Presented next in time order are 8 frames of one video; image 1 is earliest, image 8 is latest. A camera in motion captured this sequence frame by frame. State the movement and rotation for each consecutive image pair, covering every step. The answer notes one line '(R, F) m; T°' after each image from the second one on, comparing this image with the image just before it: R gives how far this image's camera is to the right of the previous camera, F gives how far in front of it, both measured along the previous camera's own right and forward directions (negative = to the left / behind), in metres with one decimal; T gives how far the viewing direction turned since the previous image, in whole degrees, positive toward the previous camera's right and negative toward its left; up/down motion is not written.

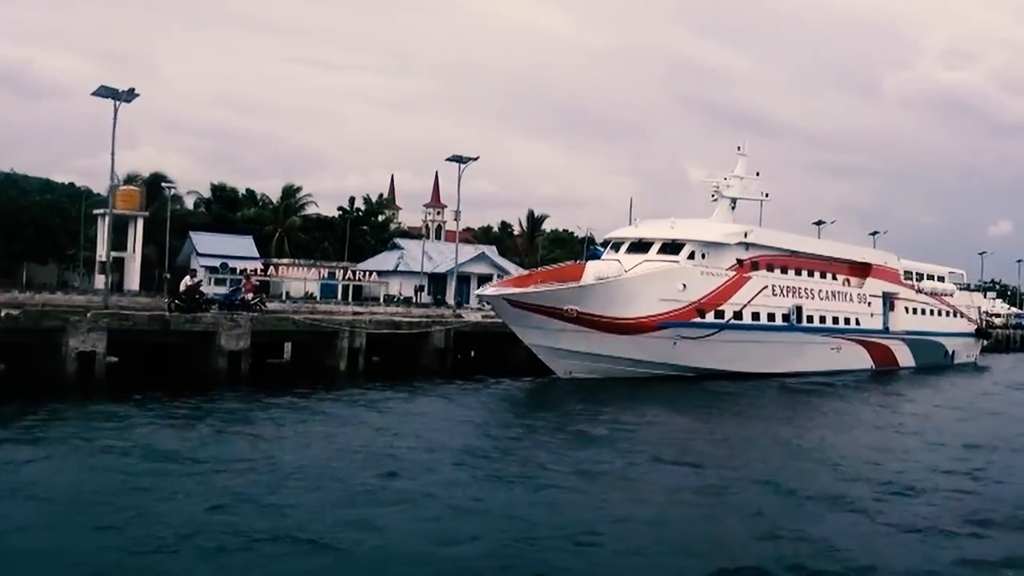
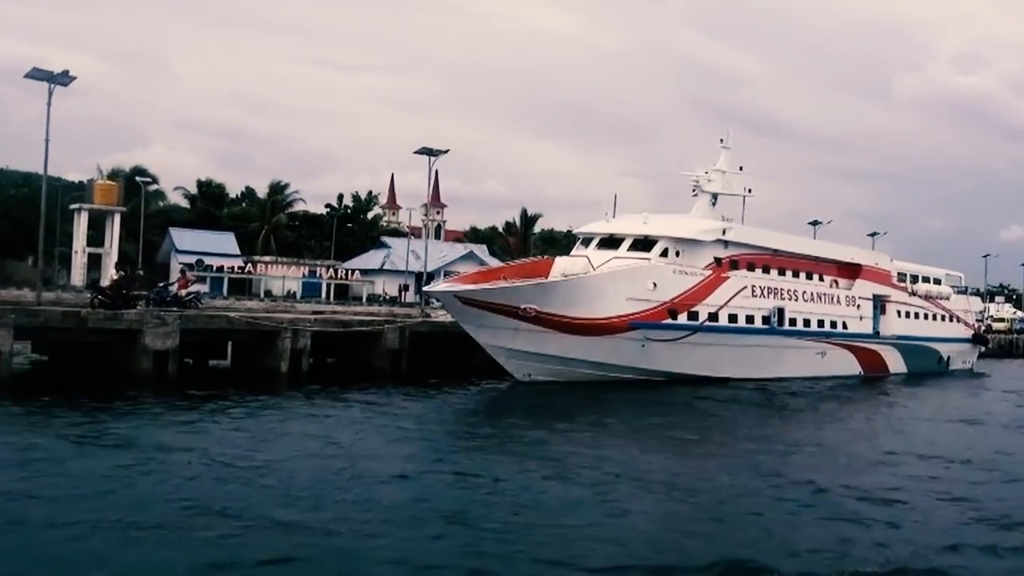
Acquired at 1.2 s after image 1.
(+1.2, +1.4) m; 0°
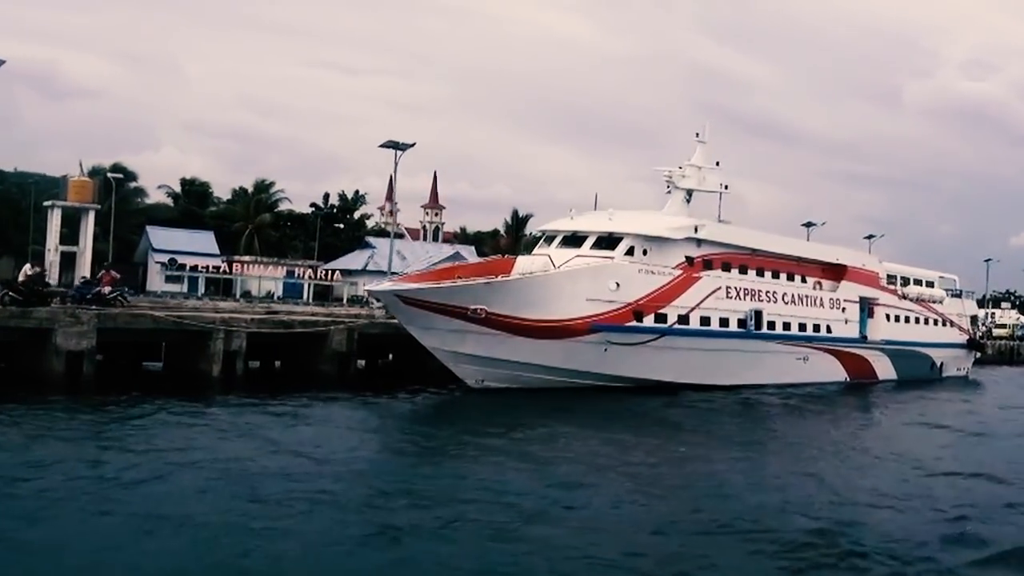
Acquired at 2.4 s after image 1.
(+1.2, +1.4) m; 0°
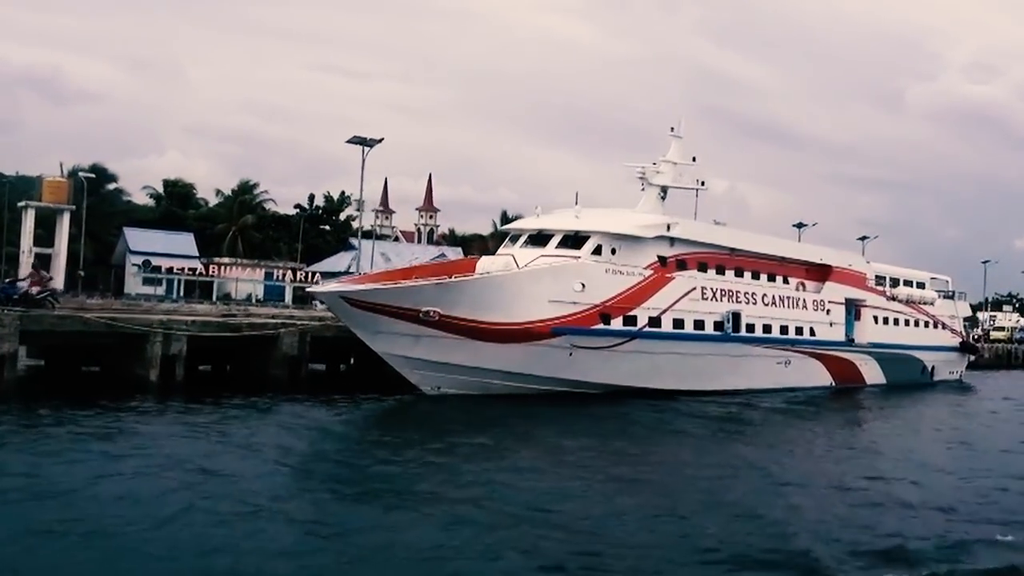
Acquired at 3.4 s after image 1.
(+0.9, +1.1) m; 0°
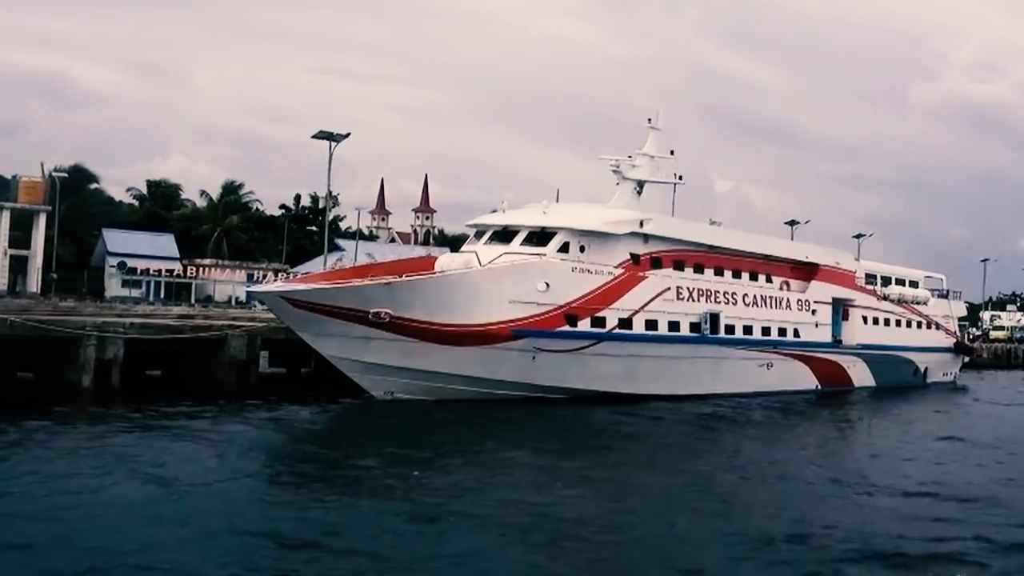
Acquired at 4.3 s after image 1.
(+0.9, +1.1) m; 0°
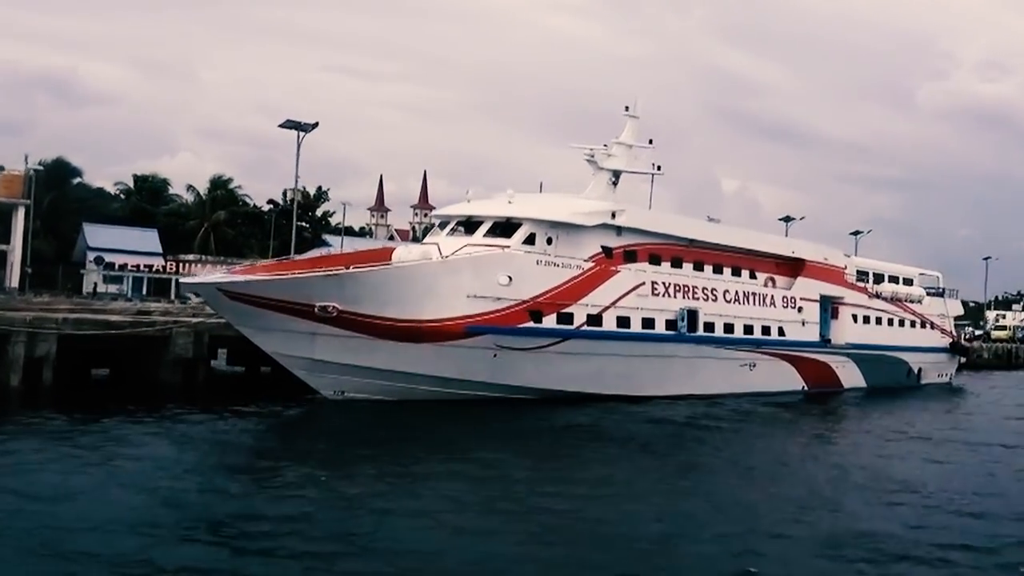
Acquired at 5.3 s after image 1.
(+0.9, +1.0) m; 0°
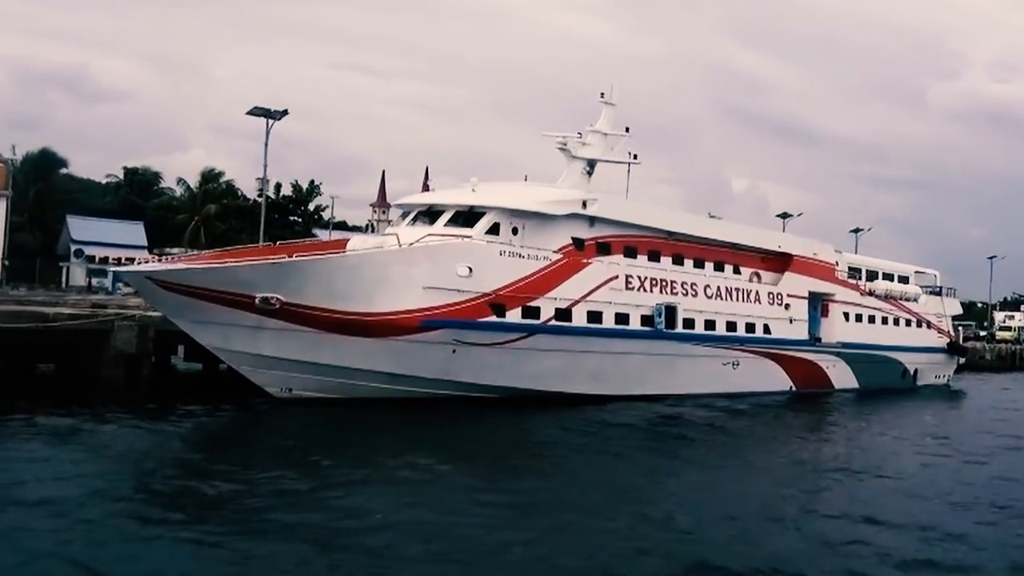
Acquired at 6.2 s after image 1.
(+0.9, +1.0) m; -1°
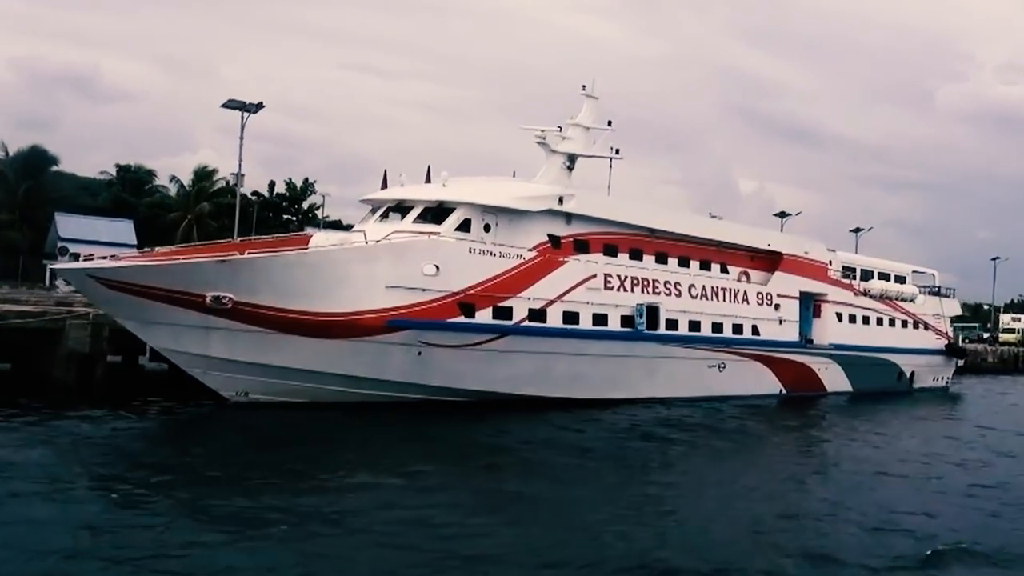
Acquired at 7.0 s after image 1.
(+0.6, +0.7) m; 0°
